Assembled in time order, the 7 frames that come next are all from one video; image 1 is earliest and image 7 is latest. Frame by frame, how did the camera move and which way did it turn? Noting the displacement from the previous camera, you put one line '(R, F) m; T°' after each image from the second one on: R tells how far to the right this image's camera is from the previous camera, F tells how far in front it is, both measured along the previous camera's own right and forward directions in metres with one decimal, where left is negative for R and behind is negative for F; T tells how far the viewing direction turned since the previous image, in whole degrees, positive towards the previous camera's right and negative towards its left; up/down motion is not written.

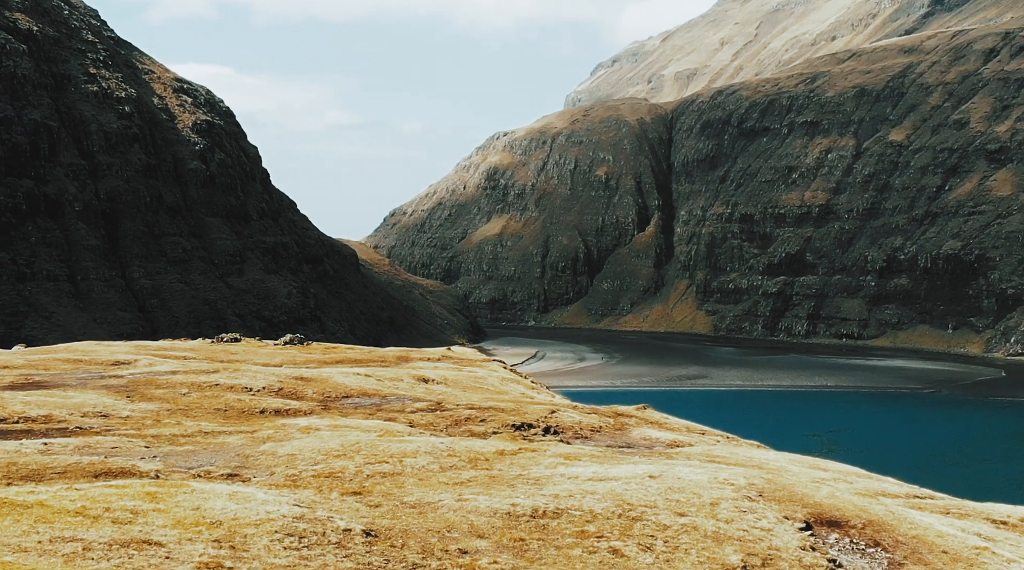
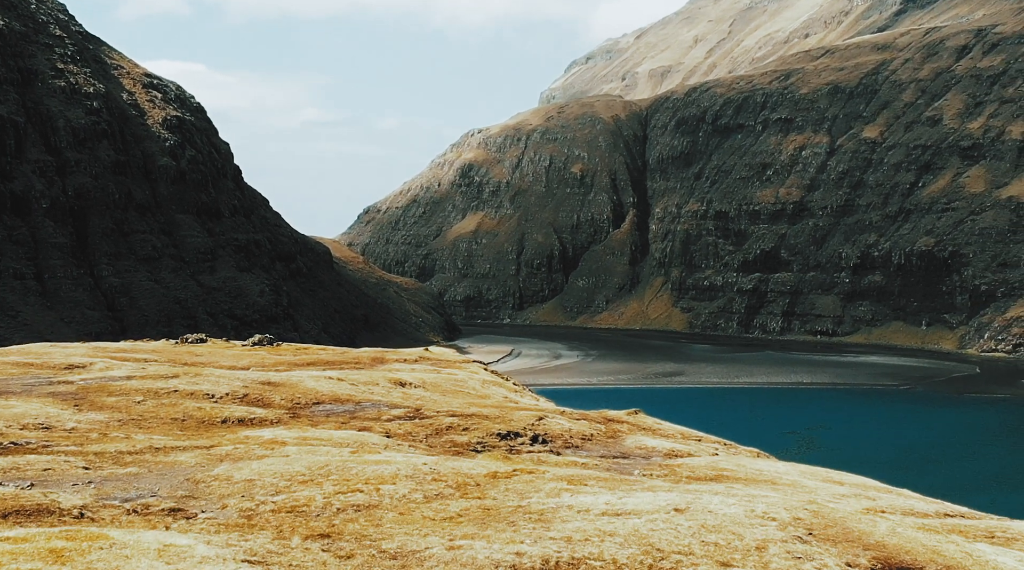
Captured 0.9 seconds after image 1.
(-0.2, +2.2) m; +1°
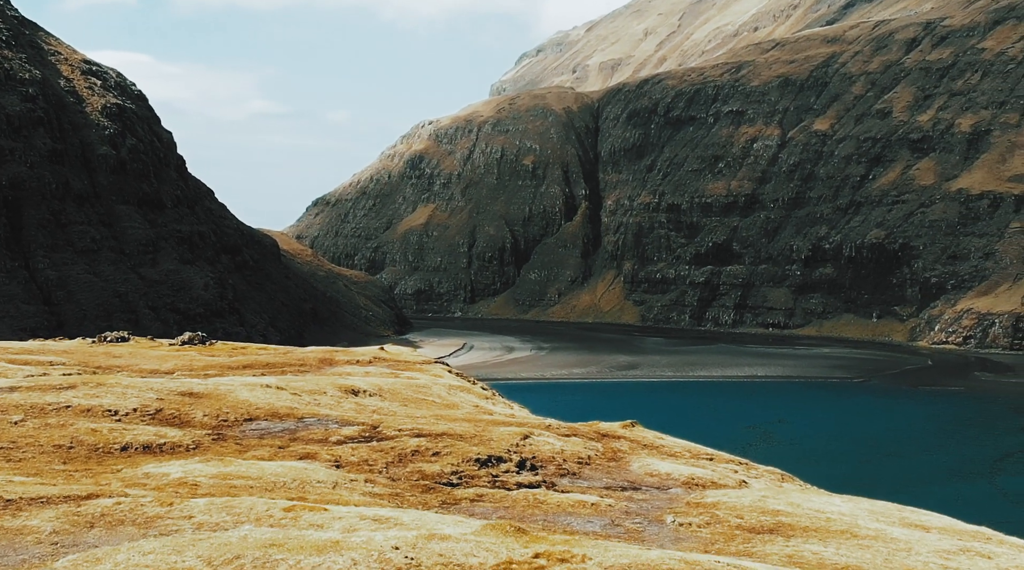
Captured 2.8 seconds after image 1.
(-0.6, +5.3) m; +2°
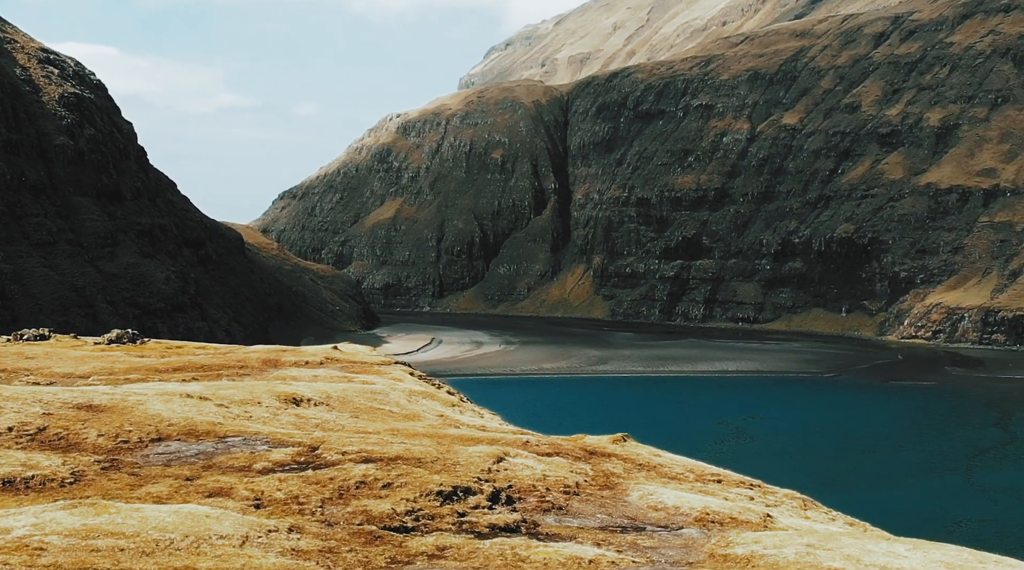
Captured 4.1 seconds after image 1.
(0.0, +4.3) m; +2°
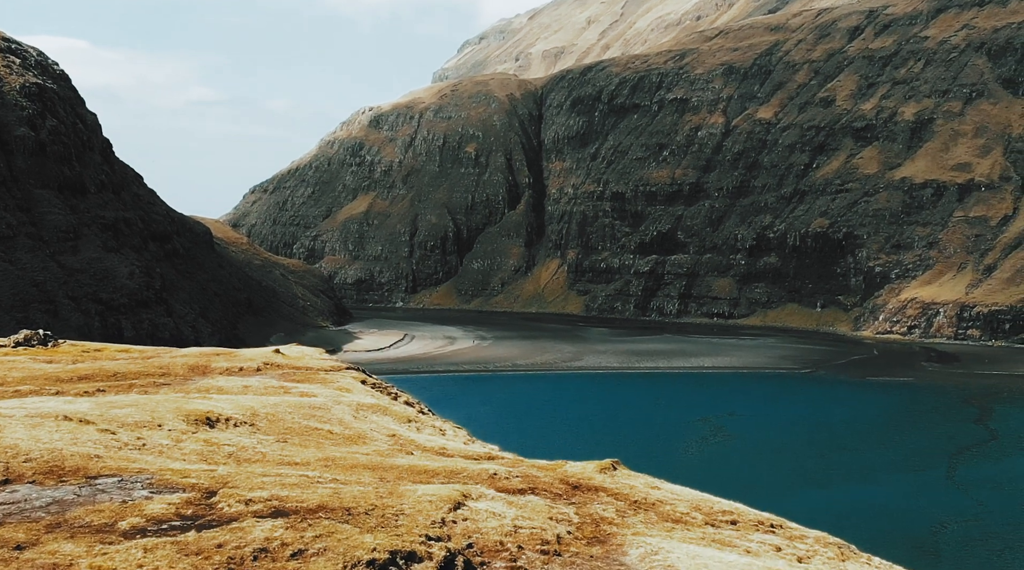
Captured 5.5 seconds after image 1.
(+0.2, +4.4) m; +1°
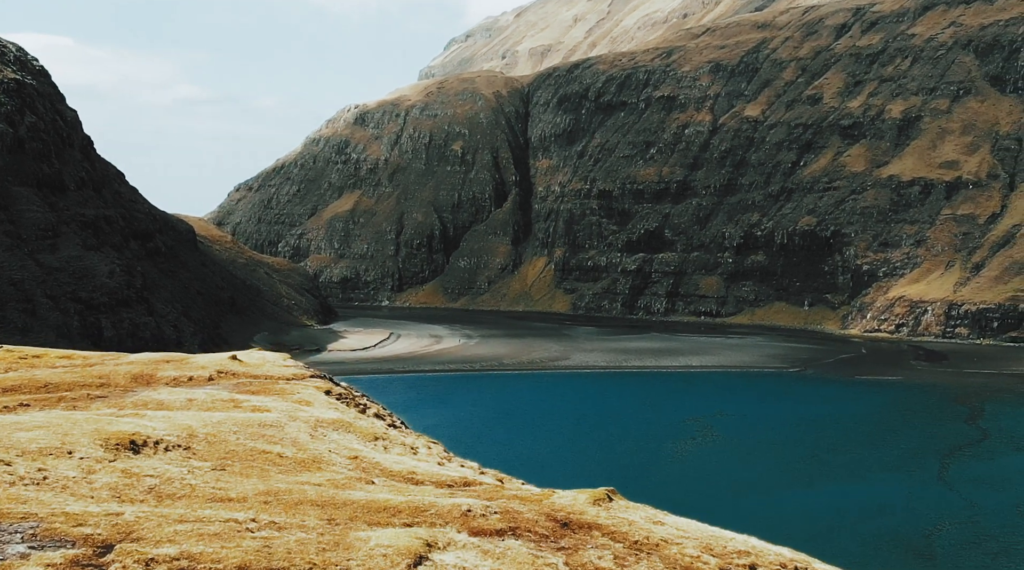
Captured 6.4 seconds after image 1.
(+0.1, +2.8) m; +1°
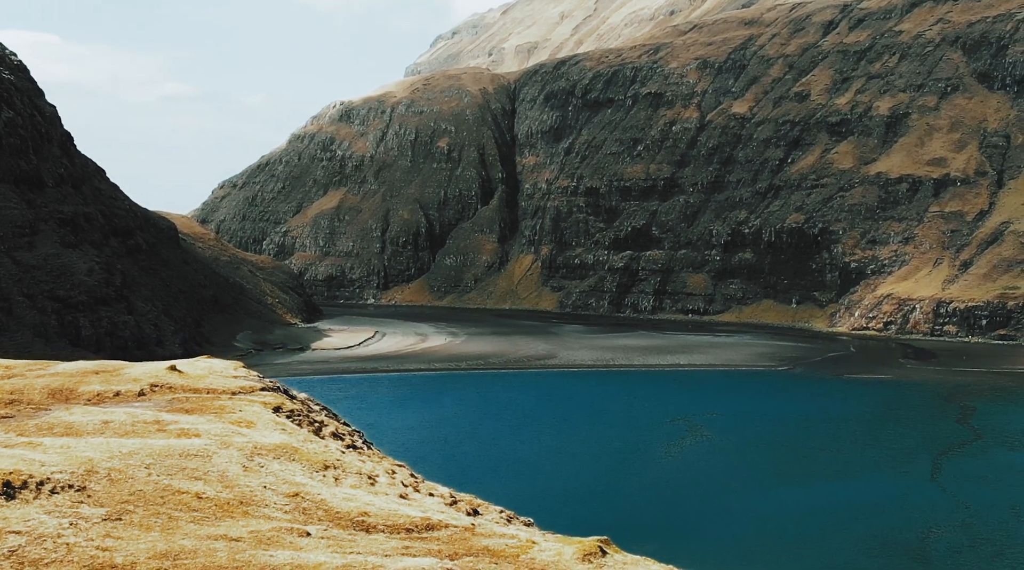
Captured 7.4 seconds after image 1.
(+0.2, +3.2) m; +1°
